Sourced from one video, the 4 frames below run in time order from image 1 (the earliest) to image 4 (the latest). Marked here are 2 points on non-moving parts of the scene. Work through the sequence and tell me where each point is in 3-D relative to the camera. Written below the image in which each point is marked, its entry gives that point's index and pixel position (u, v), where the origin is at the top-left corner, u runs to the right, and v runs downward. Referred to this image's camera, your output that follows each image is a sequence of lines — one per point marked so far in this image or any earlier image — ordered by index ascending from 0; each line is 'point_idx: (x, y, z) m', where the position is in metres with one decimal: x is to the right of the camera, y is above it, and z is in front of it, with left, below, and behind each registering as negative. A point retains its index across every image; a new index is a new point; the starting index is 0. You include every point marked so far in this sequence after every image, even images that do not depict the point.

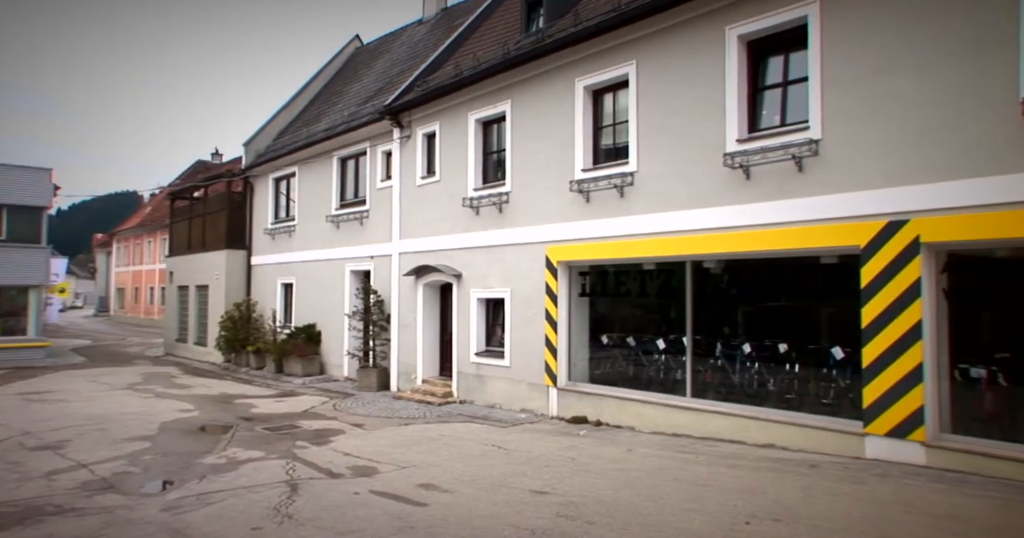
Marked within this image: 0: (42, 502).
0: (-5.3, -2.6, +6.8) m
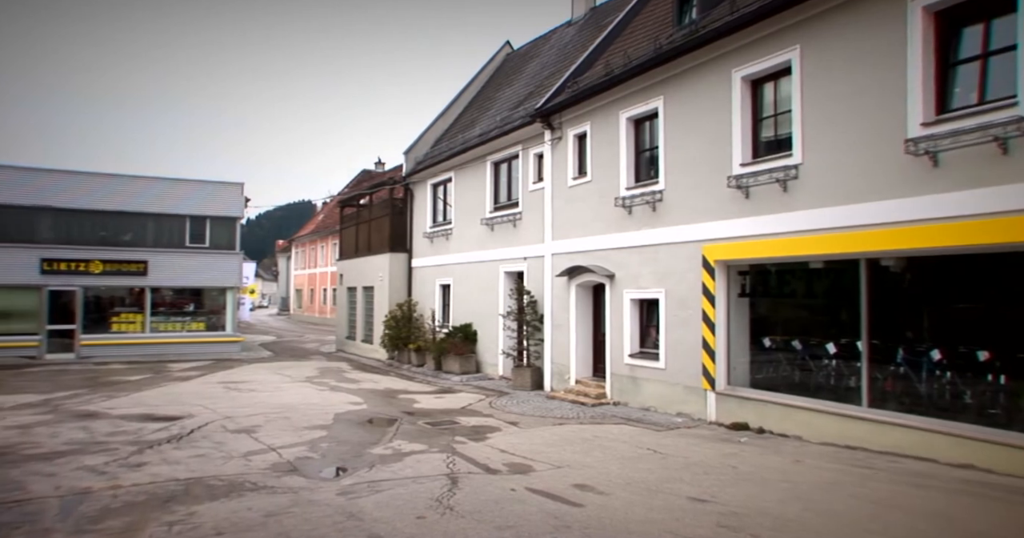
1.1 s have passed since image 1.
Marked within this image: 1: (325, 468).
0: (-3.4, -2.6, +7.6) m
1: (-2.5, -2.6, +8.0) m
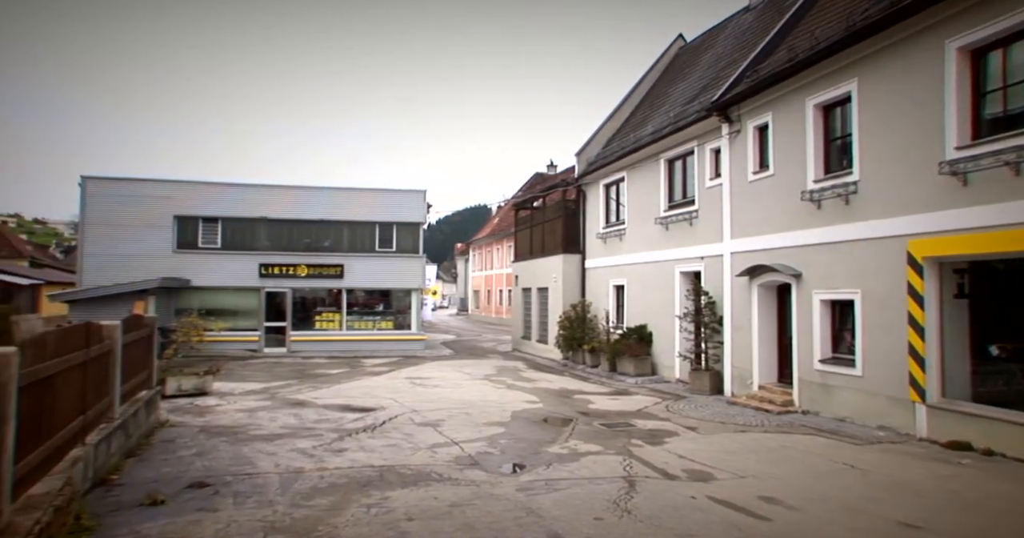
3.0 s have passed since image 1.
0: (-1.1, -2.7, +8.0) m
1: (-0.1, -2.7, +8.2) m
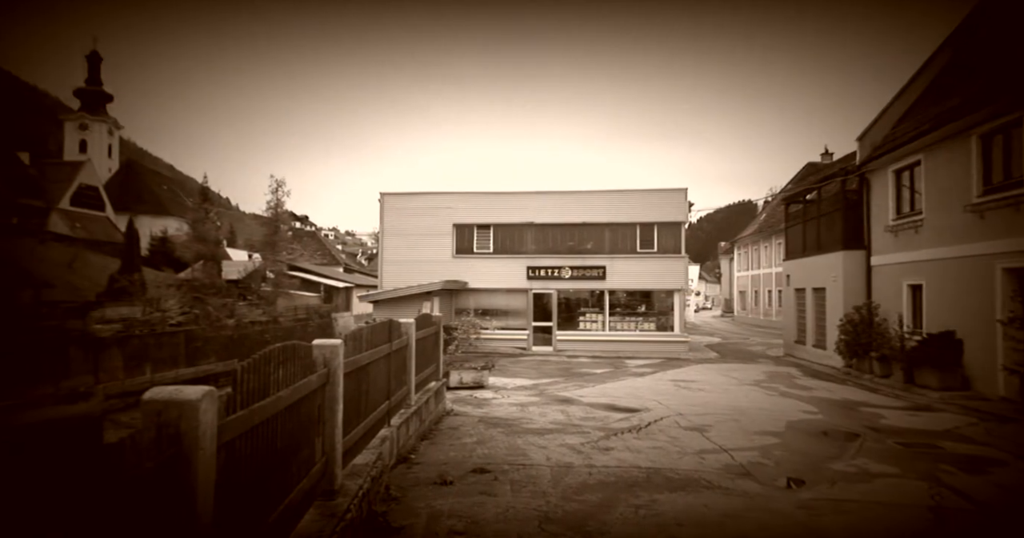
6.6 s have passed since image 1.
0: (+2.4, -2.7, +7.8) m
1: (+3.4, -2.6, +7.6) m
